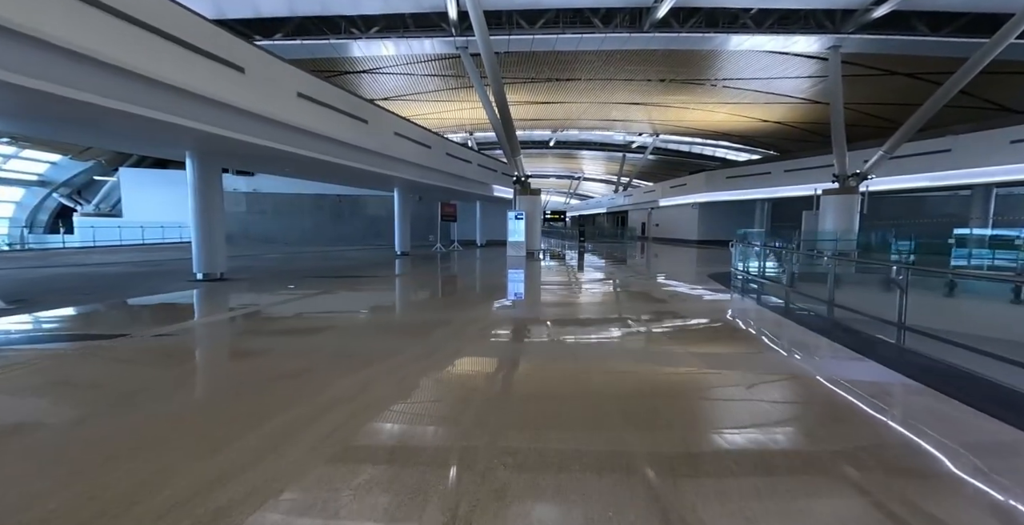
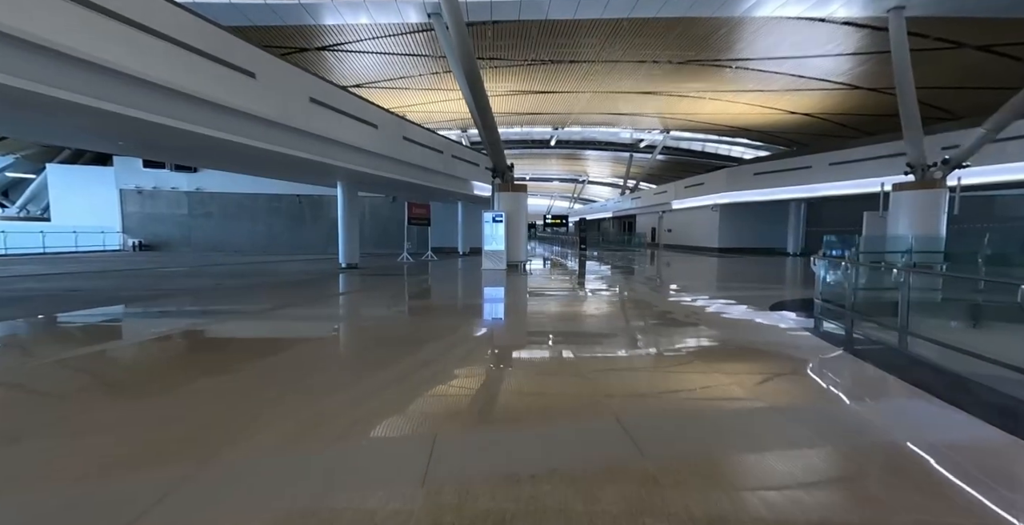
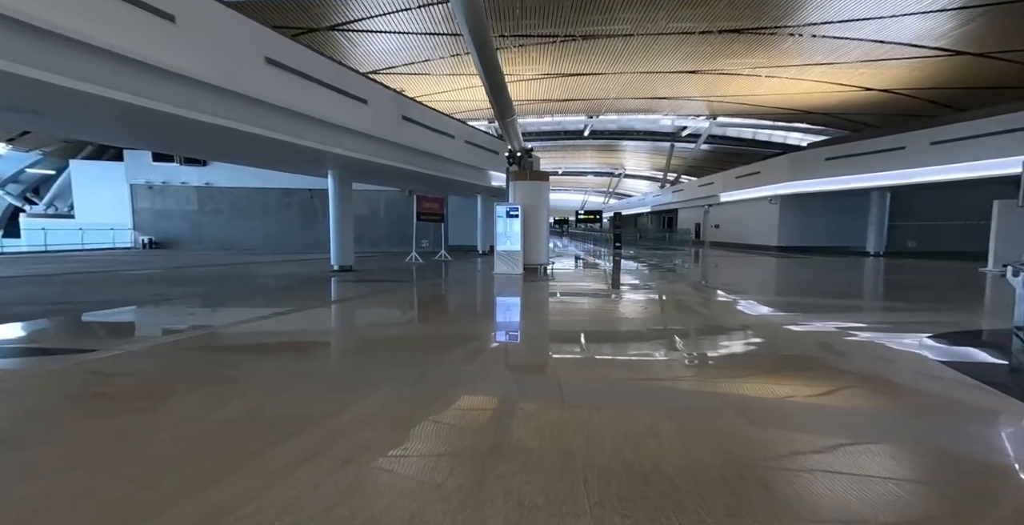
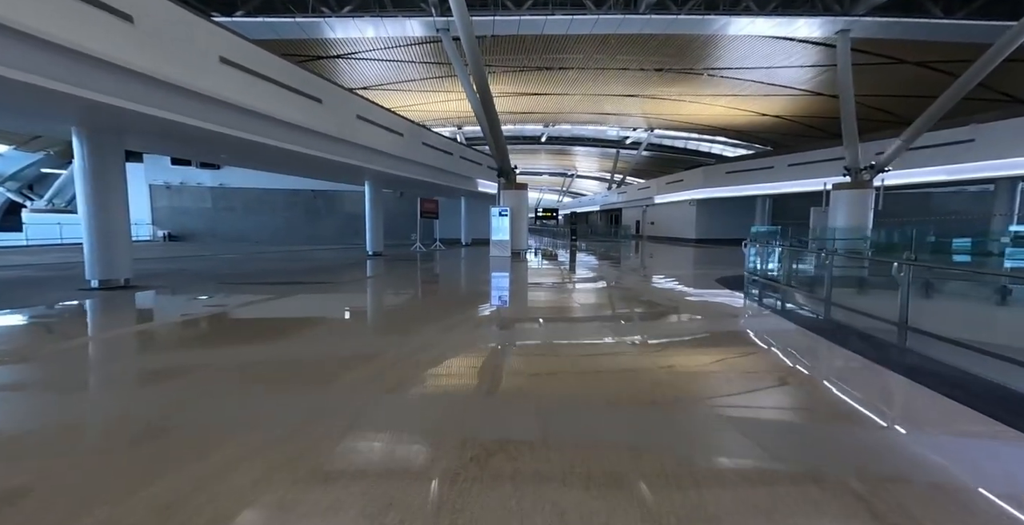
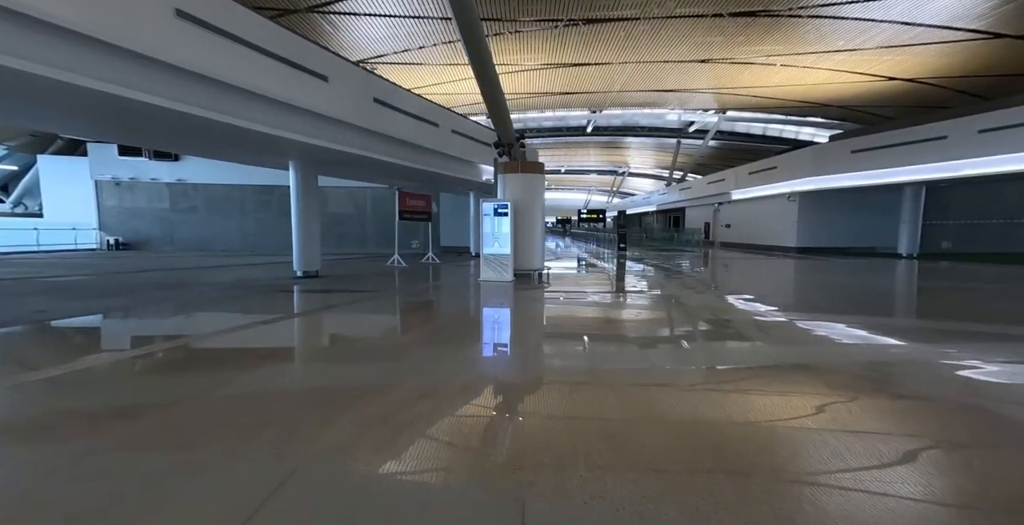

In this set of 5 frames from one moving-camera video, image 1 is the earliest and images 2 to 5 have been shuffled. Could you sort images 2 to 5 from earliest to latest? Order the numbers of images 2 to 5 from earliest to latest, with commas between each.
4, 2, 3, 5
